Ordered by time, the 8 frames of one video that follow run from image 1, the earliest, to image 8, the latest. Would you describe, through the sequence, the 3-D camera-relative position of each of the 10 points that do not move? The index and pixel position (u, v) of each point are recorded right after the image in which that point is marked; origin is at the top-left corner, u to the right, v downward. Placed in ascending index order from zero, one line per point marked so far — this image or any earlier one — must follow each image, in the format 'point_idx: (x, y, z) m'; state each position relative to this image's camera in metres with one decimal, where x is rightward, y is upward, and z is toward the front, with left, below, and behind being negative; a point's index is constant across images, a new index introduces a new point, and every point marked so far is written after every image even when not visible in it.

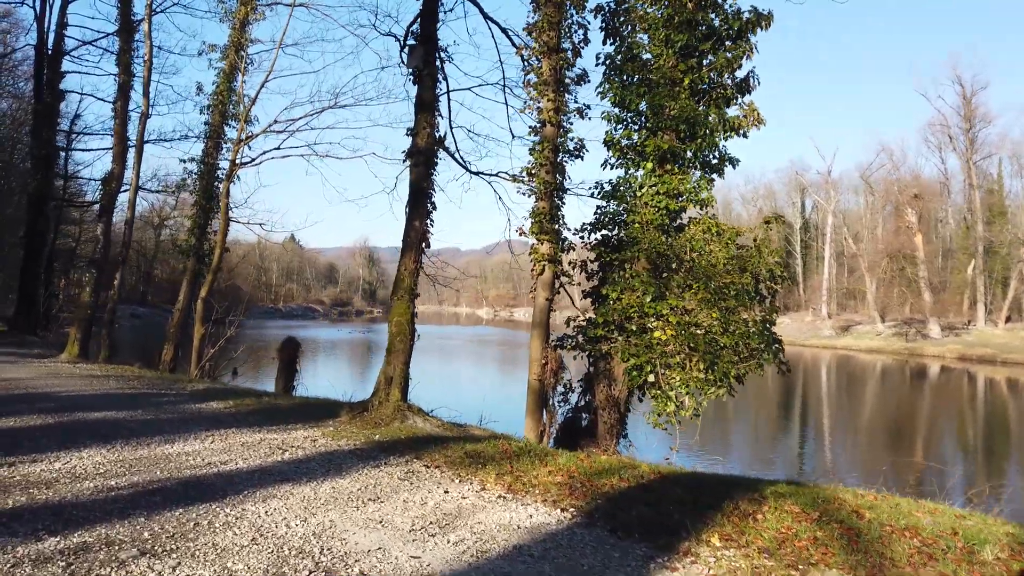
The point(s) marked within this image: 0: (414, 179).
0: (-1.2, +1.3, +9.1) m
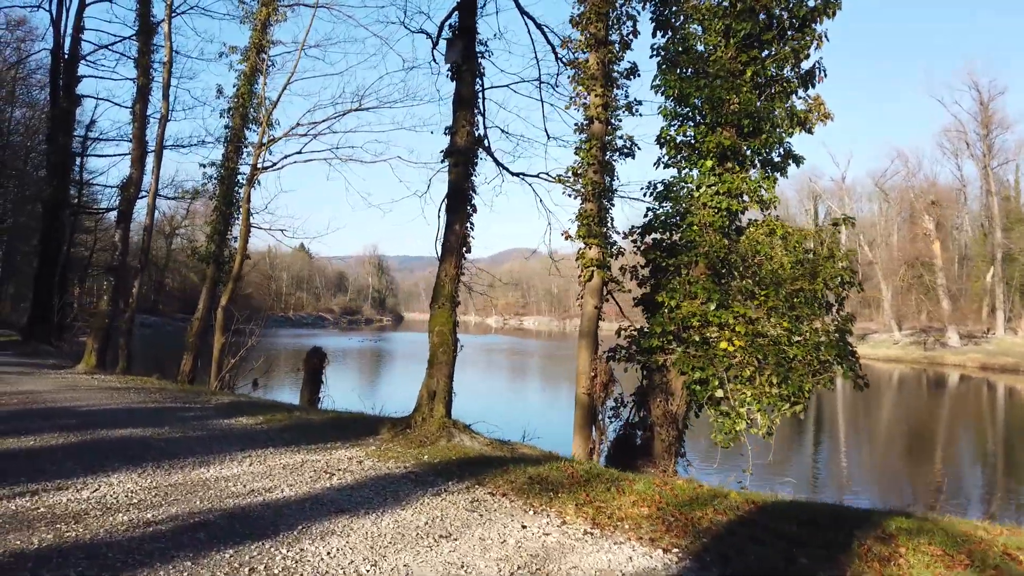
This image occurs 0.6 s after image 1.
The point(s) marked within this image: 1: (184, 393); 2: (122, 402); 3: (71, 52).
0: (-0.7, +1.2, +8.6) m
1: (-4.7, -1.5, +10.6) m
2: (-4.8, -1.4, +9.2) m
3: (-11.4, +6.1, +19.2) m
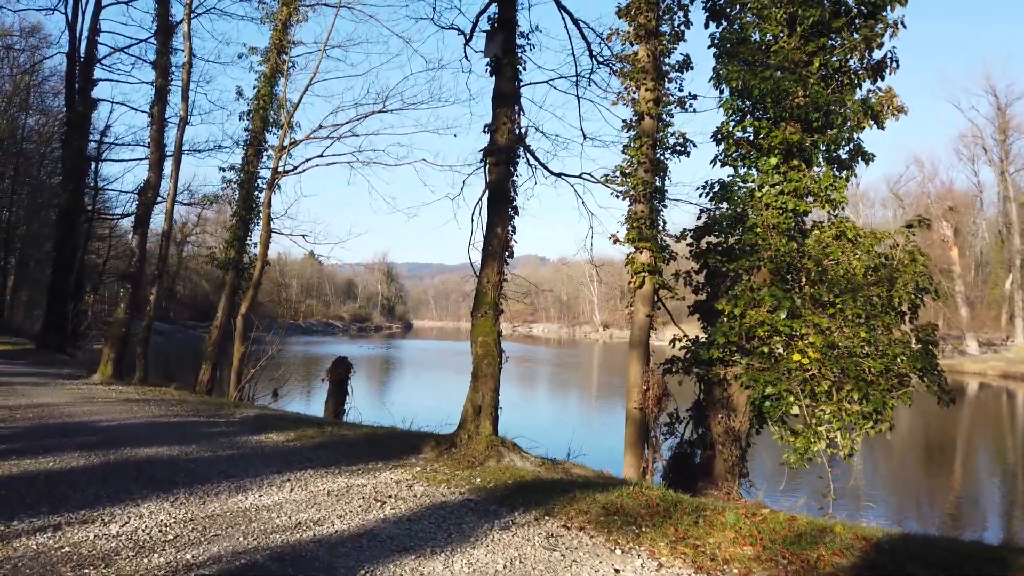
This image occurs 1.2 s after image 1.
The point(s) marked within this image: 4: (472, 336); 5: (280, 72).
0: (-0.2, +1.2, +8.1) m
1: (-4.2, -1.6, +10.2) m
2: (-4.3, -1.5, +8.7) m
3: (-10.8, +5.9, +18.8) m
4: (-0.4, -0.5, +7.4) m
5: (-4.8, +4.5, +15.5) m
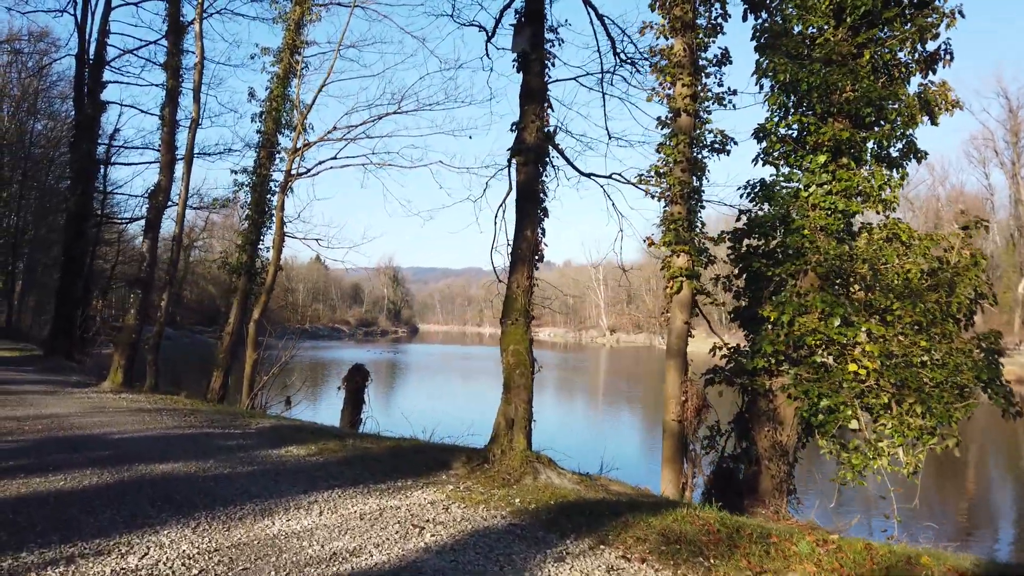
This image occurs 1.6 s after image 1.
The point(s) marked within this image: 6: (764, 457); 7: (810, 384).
0: (+0.1, +1.1, +7.7) m
1: (-3.8, -1.7, +9.8) m
2: (-4.0, -1.6, +8.3) m
3: (-10.4, +5.8, +18.6) m
4: (-0.1, -0.5, +7.0) m
5: (-4.4, +4.4, +15.1) m
6: (+2.3, -1.5, +6.8) m
7: (+2.5, -0.8, +6.4) m
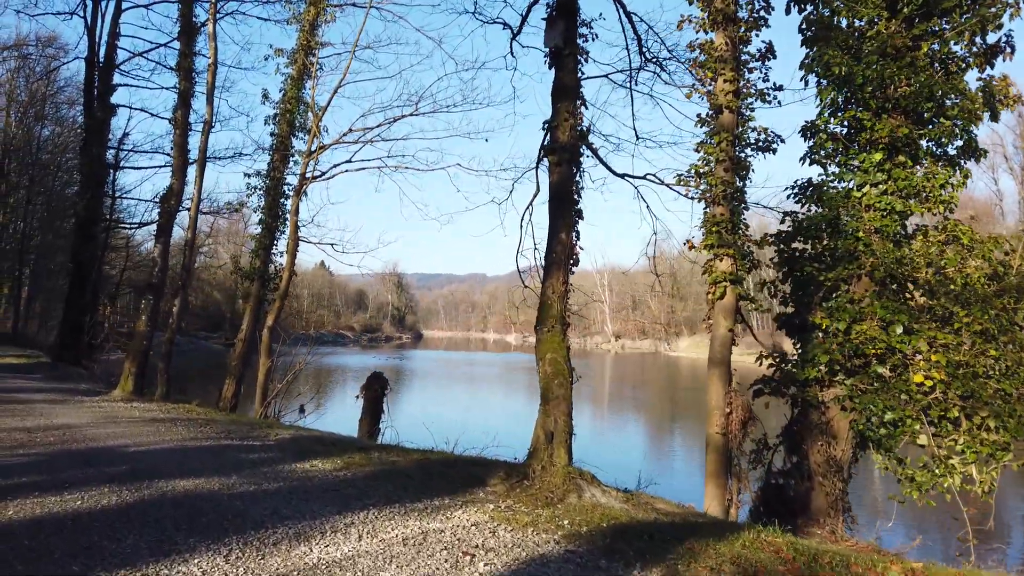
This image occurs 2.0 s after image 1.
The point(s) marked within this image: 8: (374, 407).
0: (+0.5, +1.0, +7.4) m
1: (-3.5, -1.7, +9.5) m
2: (-3.6, -1.6, +8.0) m
3: (-10.0, +5.6, +18.3) m
4: (+0.2, -0.6, +6.7) m
5: (-4.1, +4.3, +14.8) m
6: (+2.6, -1.6, +6.4) m
7: (+2.9, -0.9, +6.0) m
8: (-2.0, -1.7, +11.0) m
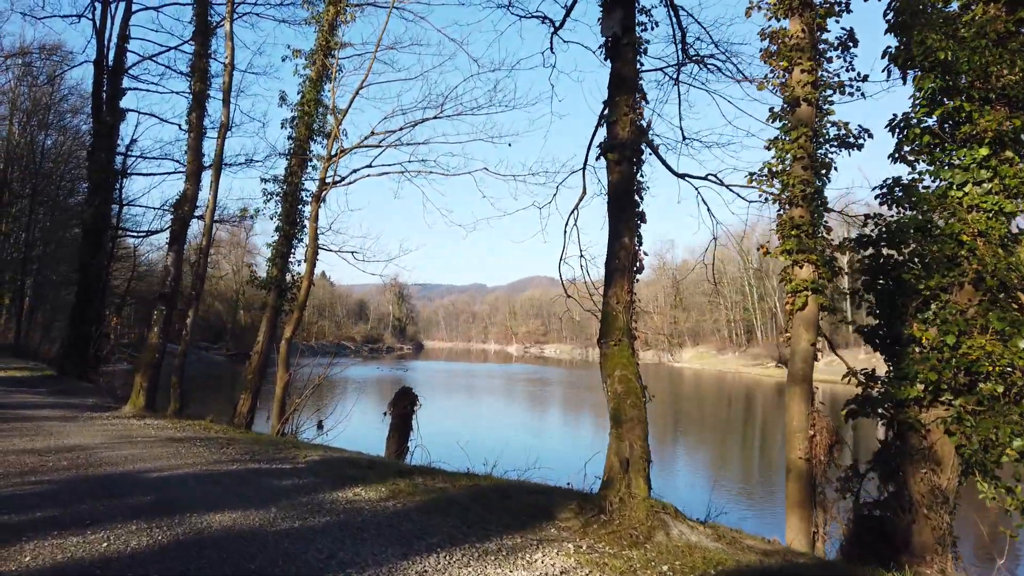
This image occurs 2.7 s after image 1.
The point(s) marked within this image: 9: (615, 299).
0: (+1.0, +1.0, +6.8) m
1: (-3.0, -1.9, +8.8) m
2: (-3.1, -1.7, +7.3) m
3: (-9.5, +5.4, +17.8) m
4: (+0.8, -0.7, +6.0) m
5: (-3.6, +4.1, +14.3) m
6: (+3.1, -1.6, +5.8) m
7: (+3.4, -0.9, +5.3) m
8: (-1.5, -1.9, +10.4) m
9: (+0.9, -0.1, +6.3) m
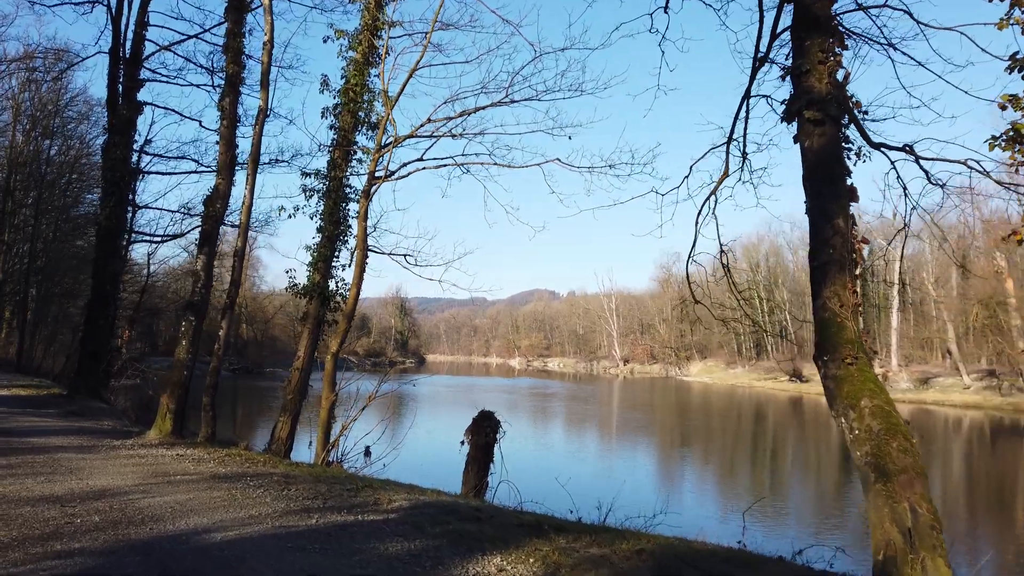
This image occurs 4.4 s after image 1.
0: (+2.1, +1.0, +5.2) m
1: (-1.8, -1.9, +7.2) m
2: (-1.9, -1.7, +5.7) m
3: (-8.3, +5.2, +16.3) m
4: (+1.9, -0.6, +4.4) m
5: (-2.4, +3.9, +12.7) m
6: (+4.3, -1.6, +4.1) m
7: (+4.6, -0.9, +3.7) m
8: (-0.3, -2.0, +8.7) m
9: (+2.1, -0.1, +4.7) m
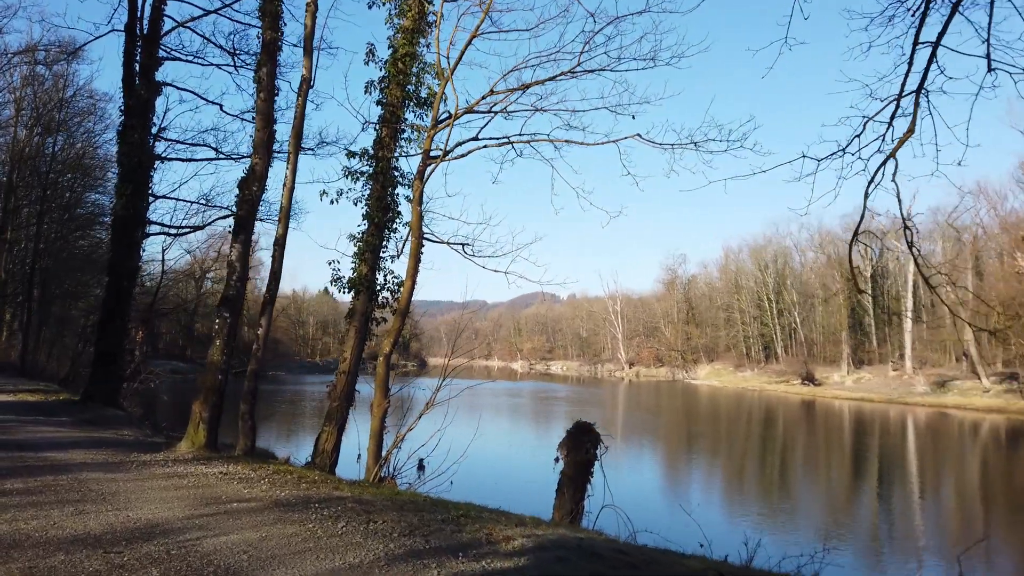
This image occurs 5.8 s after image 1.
0: (+3.2, +1.1, +3.9) m
1: (-0.8, -1.8, +5.8) m
2: (-0.9, -1.6, +4.4) m
3: (-7.3, +5.2, +15.0) m
4: (+3.0, -0.5, +3.1) m
5: (-1.3, +4.0, +11.4) m
6: (+5.3, -1.5, +2.8) m
7: (+5.6, -0.8, +2.4) m
8: (+0.7, -1.8, +7.4) m
9: (+3.1, 0.0, +3.4) m
